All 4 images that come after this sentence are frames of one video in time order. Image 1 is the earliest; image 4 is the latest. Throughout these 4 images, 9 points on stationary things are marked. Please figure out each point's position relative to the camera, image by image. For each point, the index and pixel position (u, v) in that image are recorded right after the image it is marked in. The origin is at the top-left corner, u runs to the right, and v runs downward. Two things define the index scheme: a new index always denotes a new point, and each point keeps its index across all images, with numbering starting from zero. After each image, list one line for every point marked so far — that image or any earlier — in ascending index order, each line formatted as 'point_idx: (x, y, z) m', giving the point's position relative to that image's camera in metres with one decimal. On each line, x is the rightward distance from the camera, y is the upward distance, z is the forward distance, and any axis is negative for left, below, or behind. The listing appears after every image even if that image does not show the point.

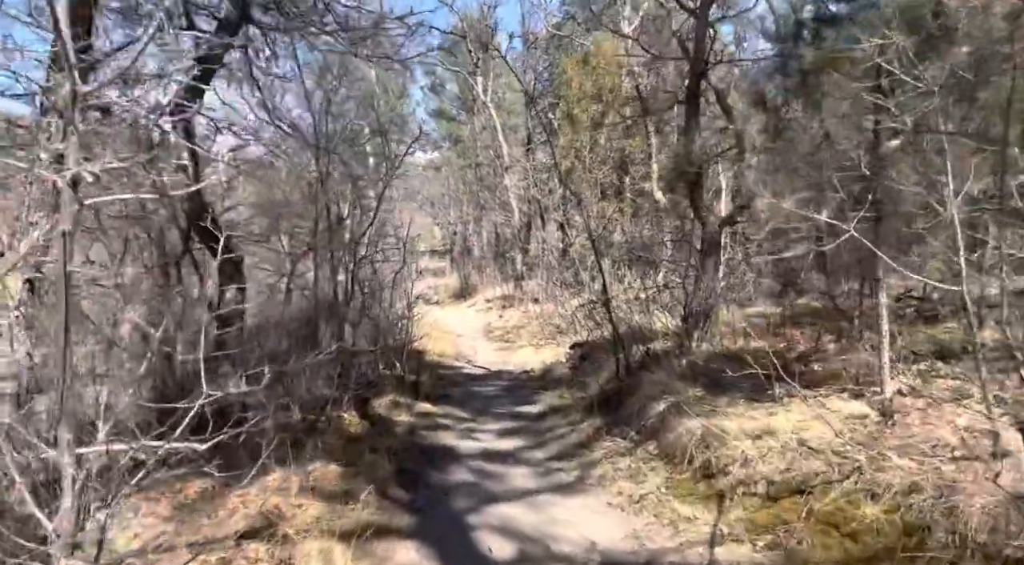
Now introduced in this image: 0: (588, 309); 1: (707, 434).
0: (+1.0, -0.4, +10.5) m
1: (+1.4, -1.1, +5.6) m
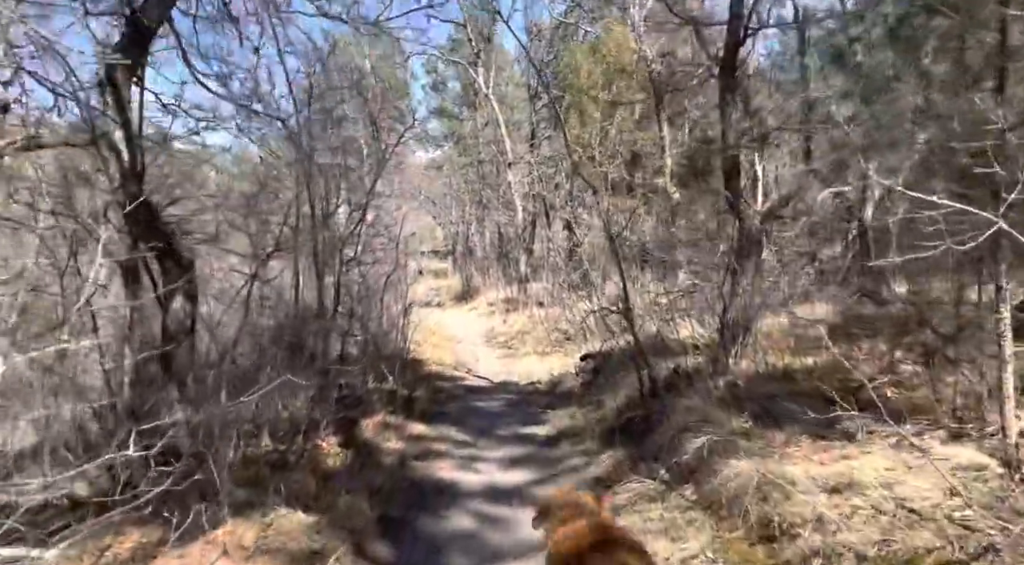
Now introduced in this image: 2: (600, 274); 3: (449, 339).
0: (+1.1, -0.4, +9.3) m
1: (+1.4, -1.1, +4.4) m
2: (+1.3, +0.1, +12.0) m
3: (-1.4, -1.2, +17.1) m
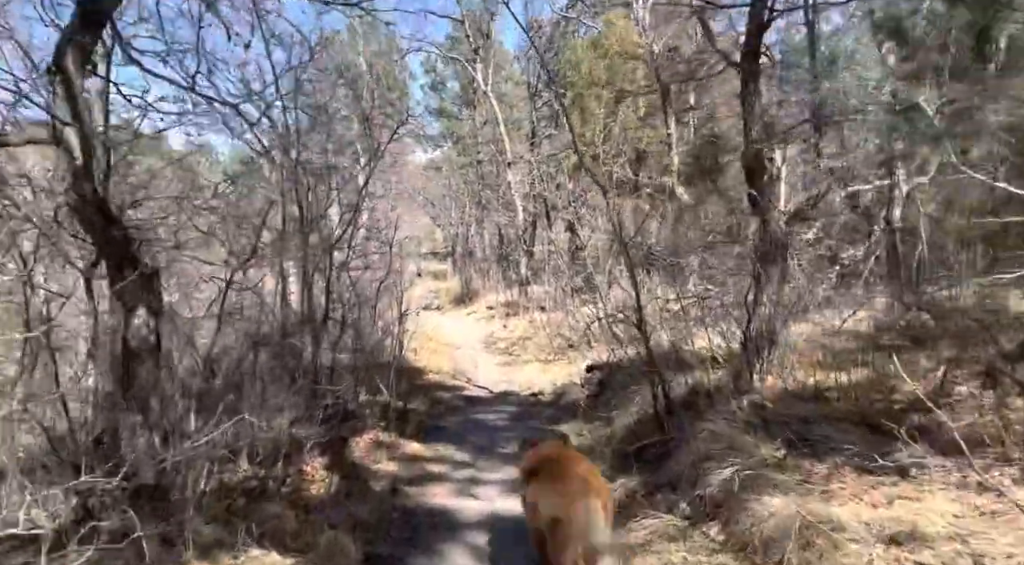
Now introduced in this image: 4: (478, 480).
0: (+1.1, -0.5, +8.7) m
1: (+1.4, -1.2, +3.8) m
2: (+1.4, +0.1, +11.4) m
3: (-1.3, -1.3, +16.5) m
4: (-0.3, -1.7, +6.9) m
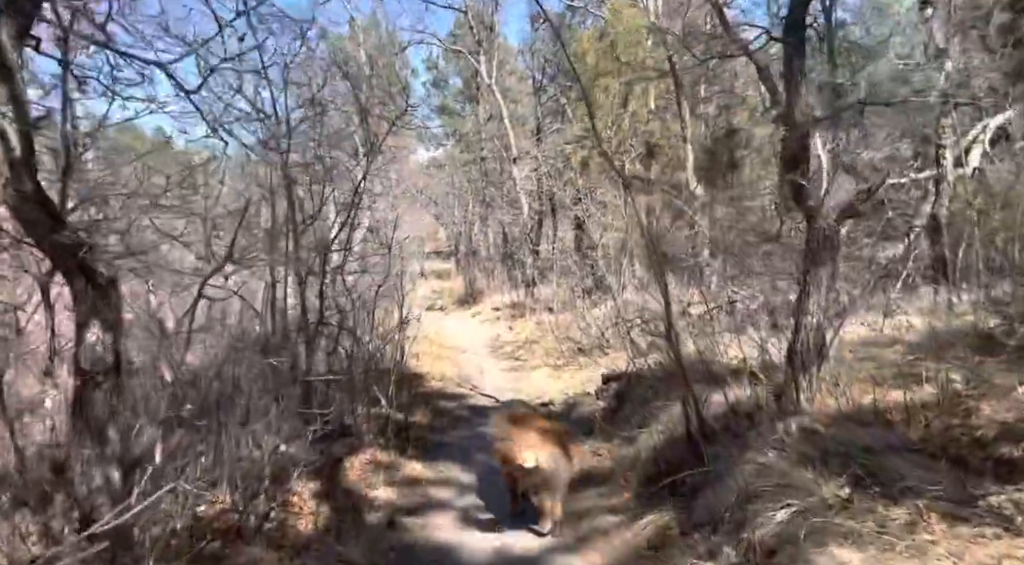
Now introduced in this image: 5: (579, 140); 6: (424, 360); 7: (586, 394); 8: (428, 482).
0: (+1.2, -0.5, +8.0) m
1: (+1.5, -1.2, +3.1) m
2: (+1.5, 0.0, +10.7) m
3: (-1.2, -1.3, +15.8) m
4: (-0.2, -1.8, +6.2) m
5: (+1.4, +3.0, +16.3) m
6: (-1.5, -1.4, +13.9) m
7: (+0.9, -1.4, +9.7) m
8: (-0.7, -1.7, +6.8) m
